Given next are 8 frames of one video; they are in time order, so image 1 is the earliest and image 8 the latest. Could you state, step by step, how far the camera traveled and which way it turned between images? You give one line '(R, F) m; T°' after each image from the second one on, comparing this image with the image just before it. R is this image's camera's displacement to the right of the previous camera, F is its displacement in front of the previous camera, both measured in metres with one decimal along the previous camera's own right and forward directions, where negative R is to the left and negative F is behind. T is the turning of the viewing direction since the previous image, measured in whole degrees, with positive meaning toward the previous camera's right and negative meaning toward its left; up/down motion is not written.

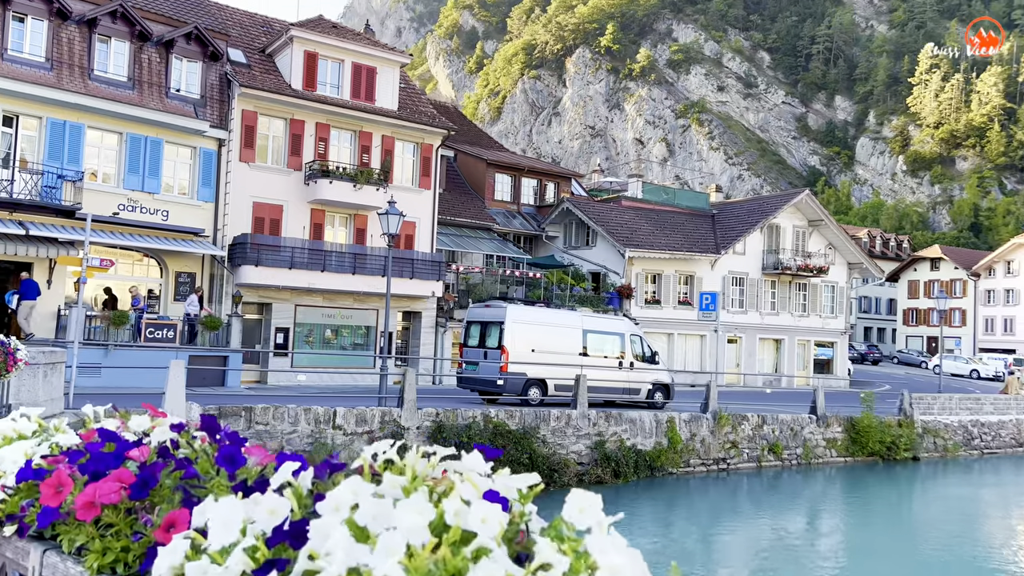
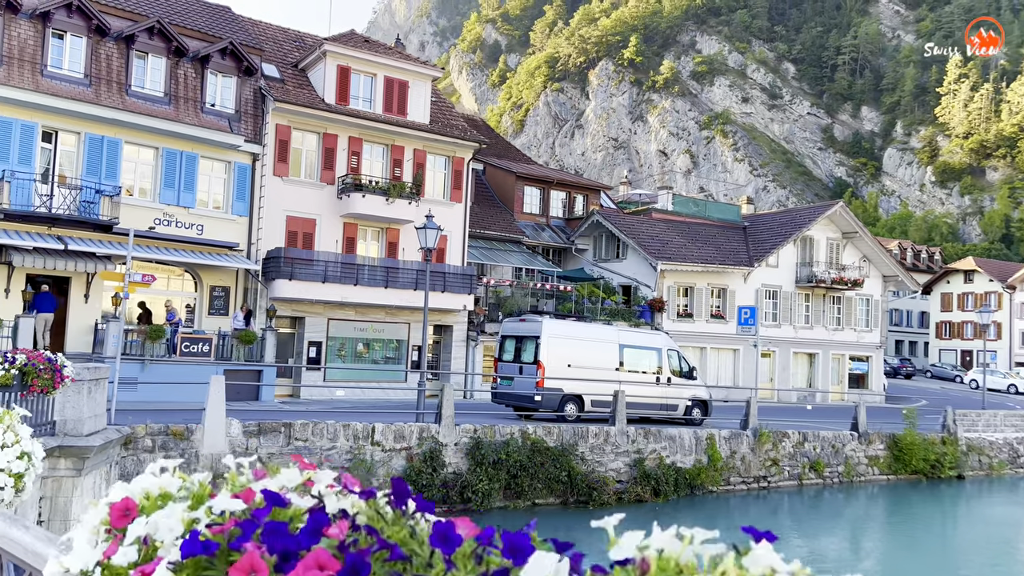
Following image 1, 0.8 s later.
(-0.4, +0.2) m; -2°
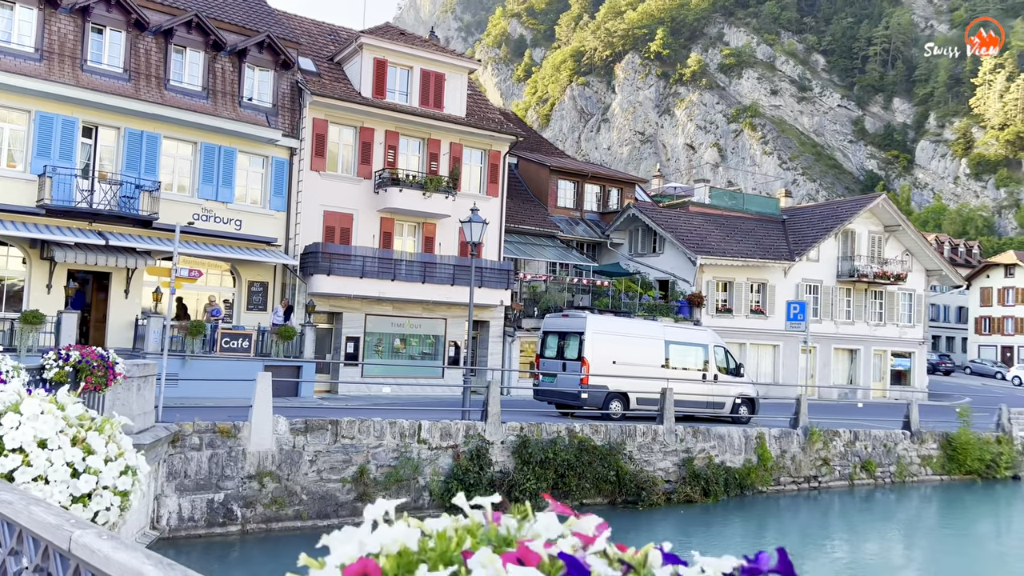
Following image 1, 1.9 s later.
(-0.5, +0.4) m; -2°
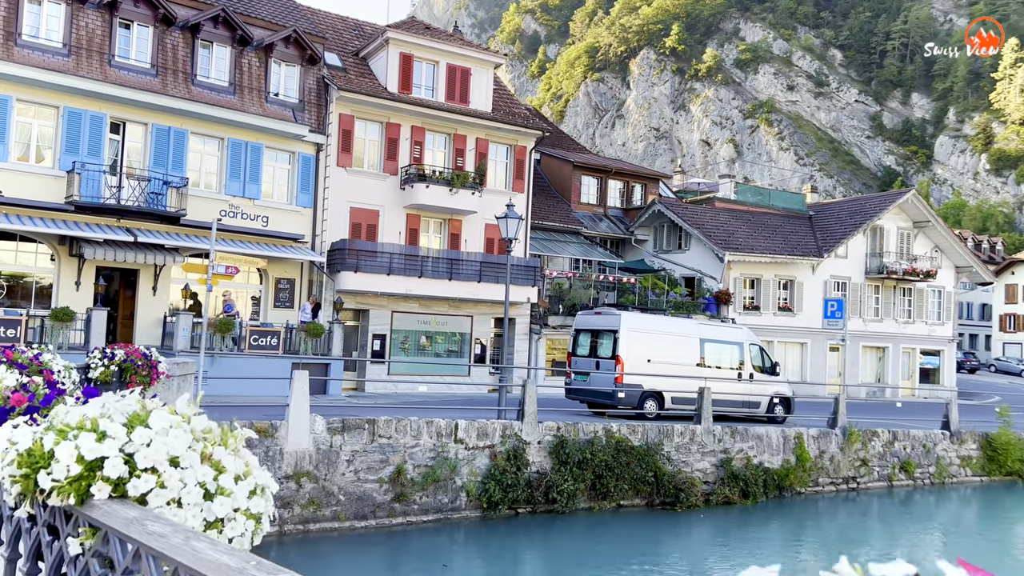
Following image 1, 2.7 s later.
(-0.5, +0.3) m; -1°
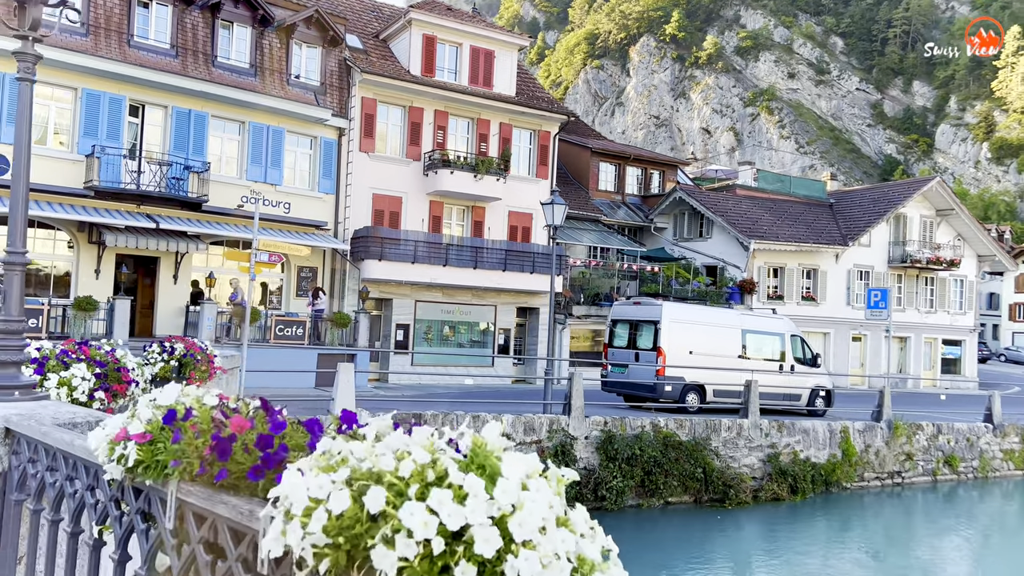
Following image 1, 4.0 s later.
(-1.0, +0.7) m; 0°
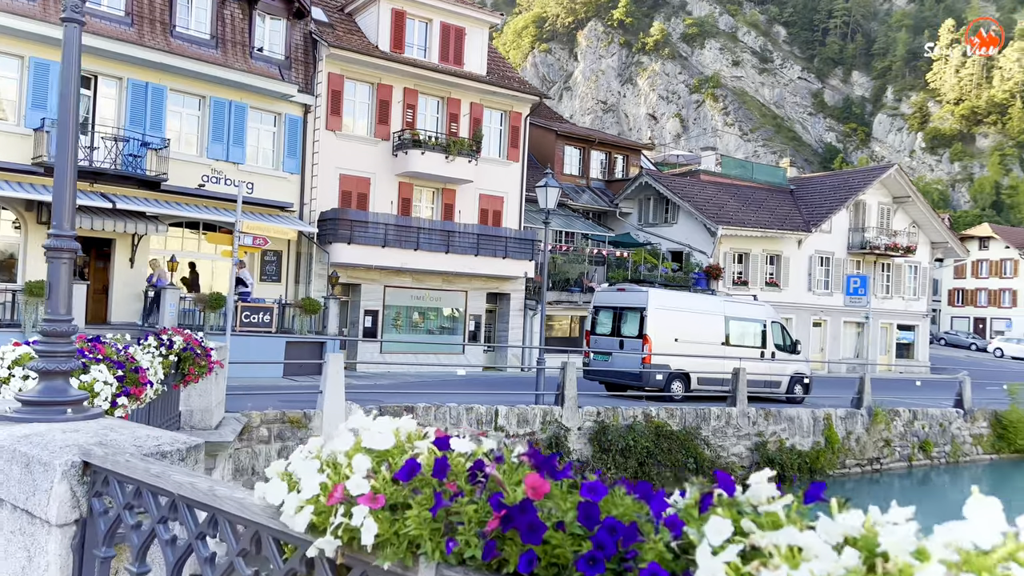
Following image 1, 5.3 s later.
(-0.9, +0.7) m; +4°
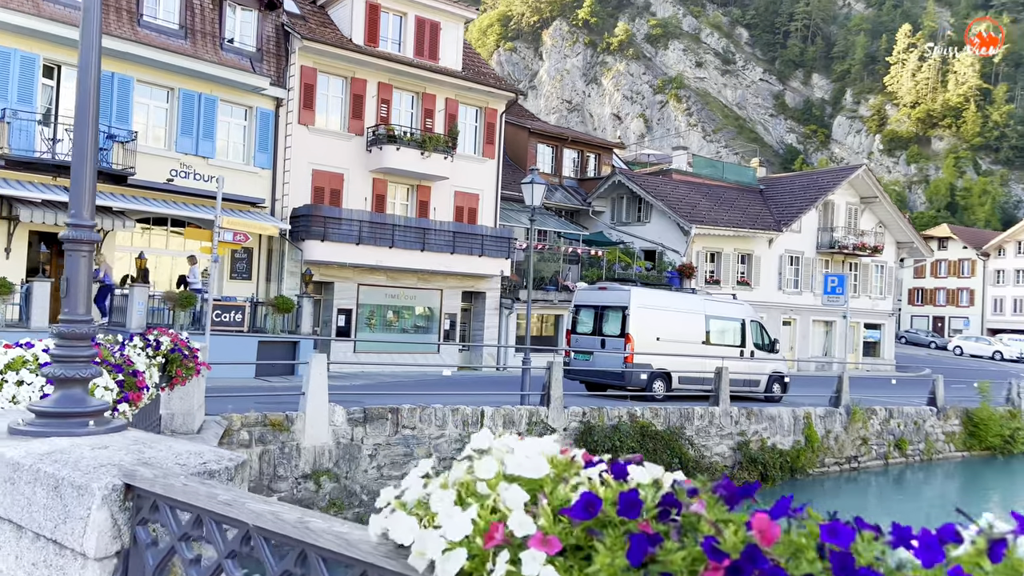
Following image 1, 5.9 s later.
(-0.4, +0.3) m; +3°
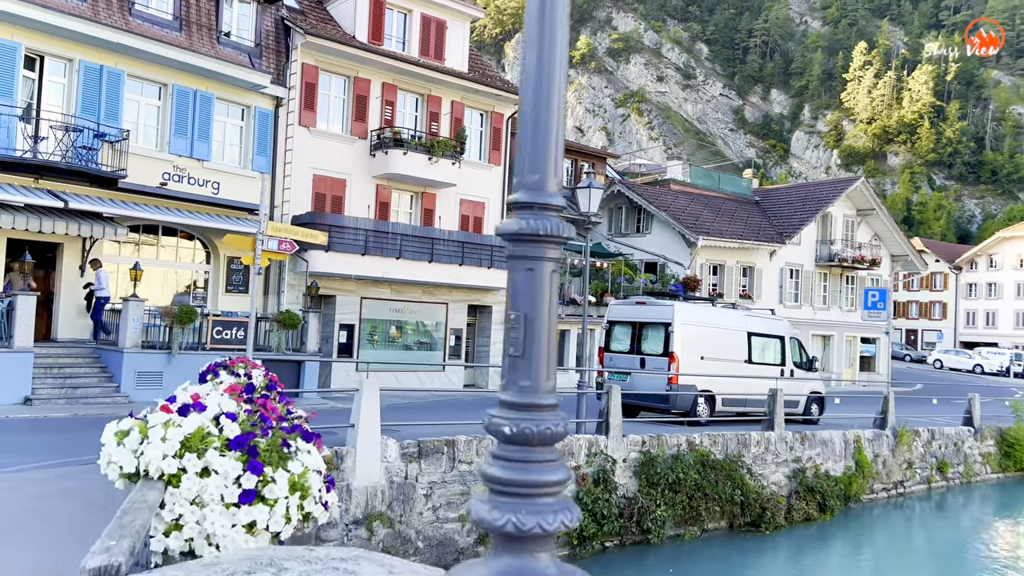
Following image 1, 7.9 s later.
(-1.6, +1.5) m; +3°
